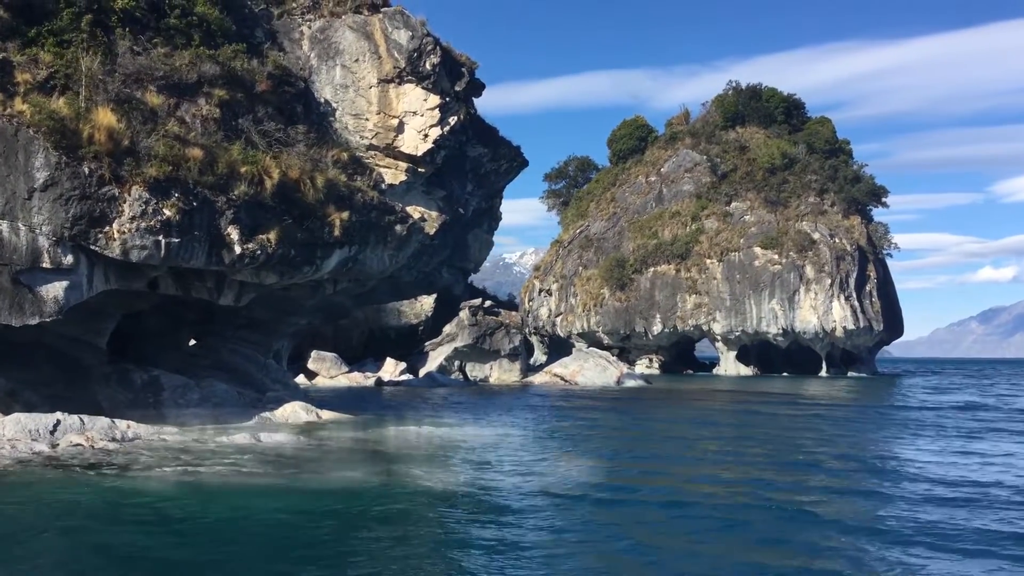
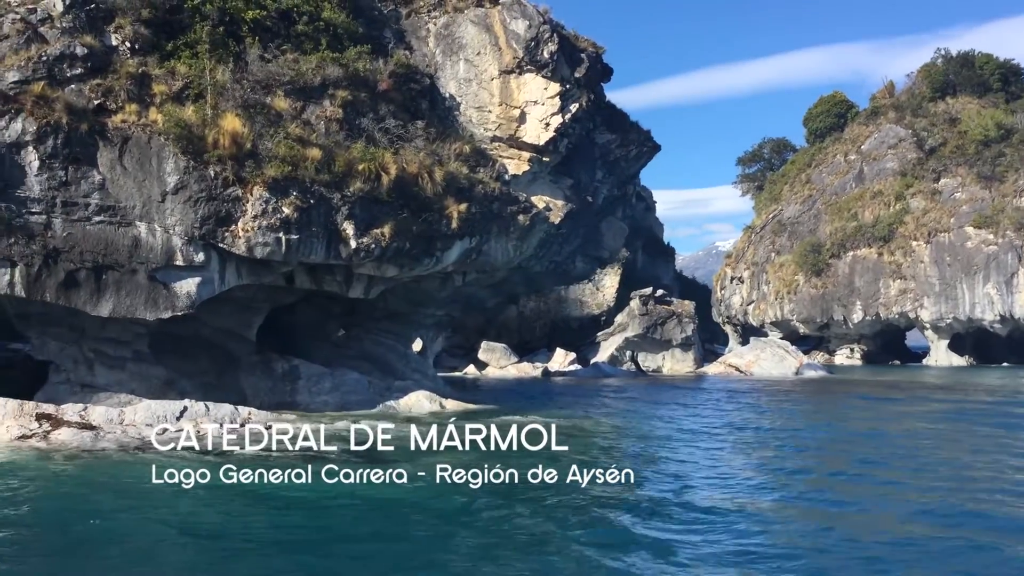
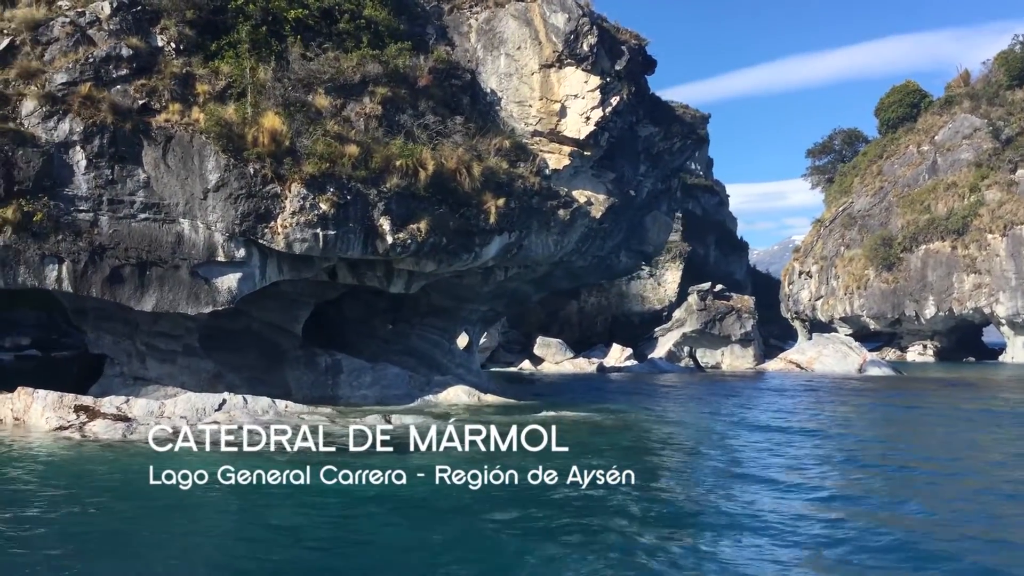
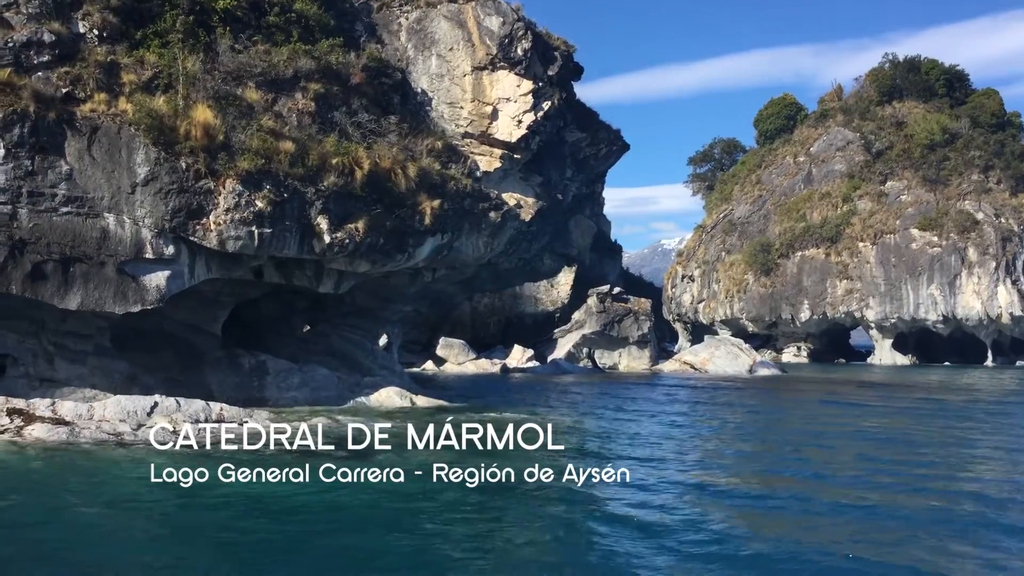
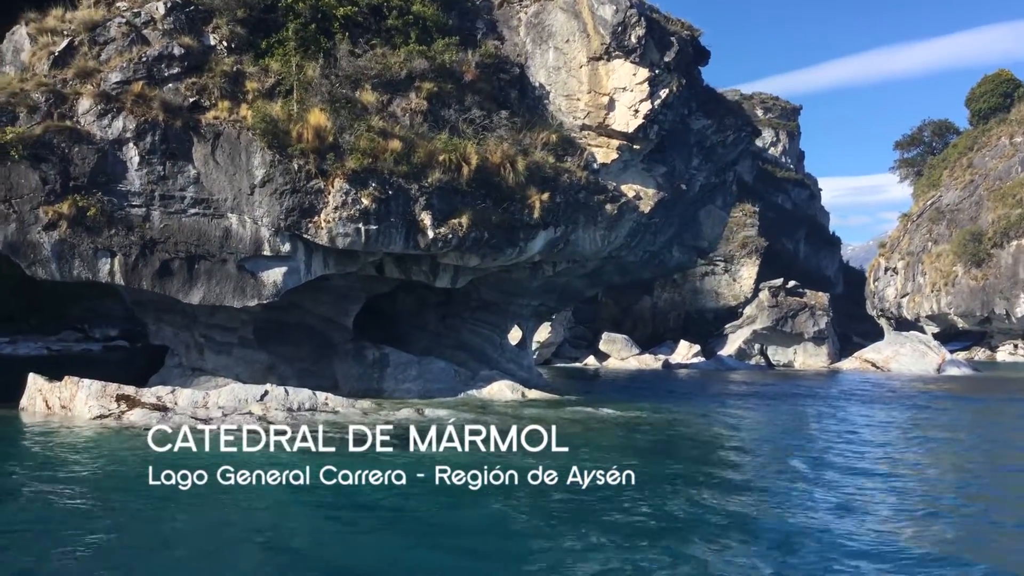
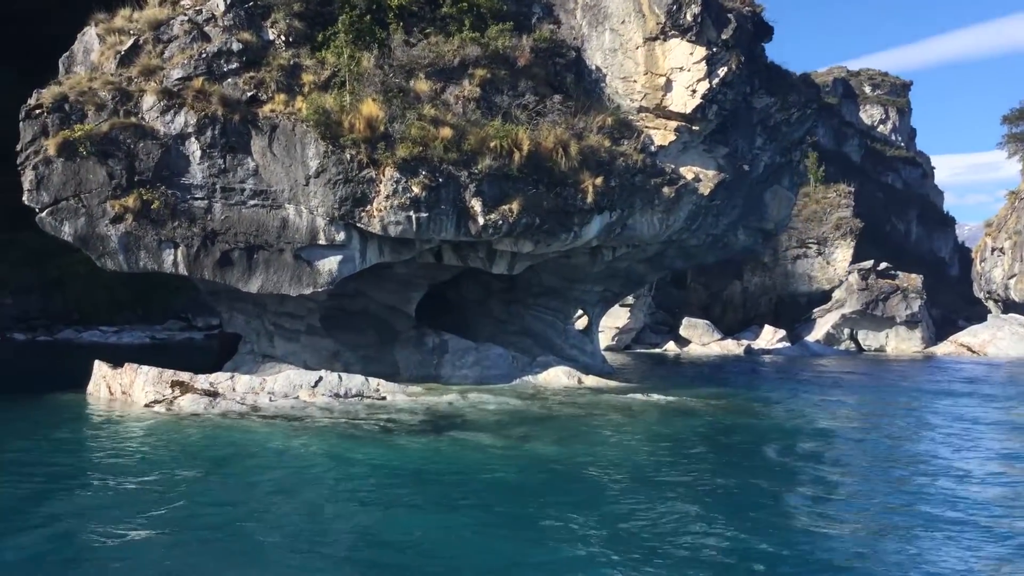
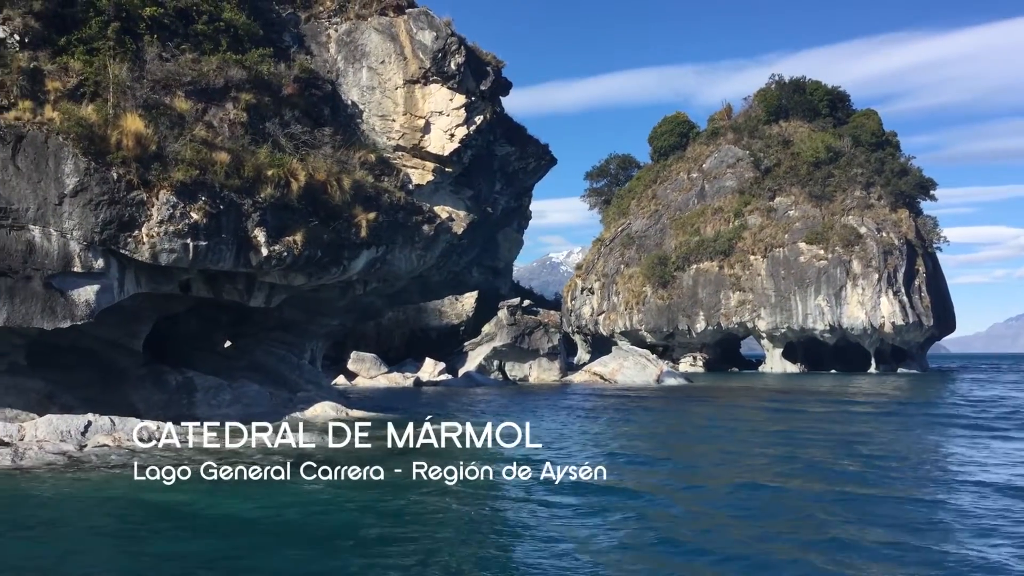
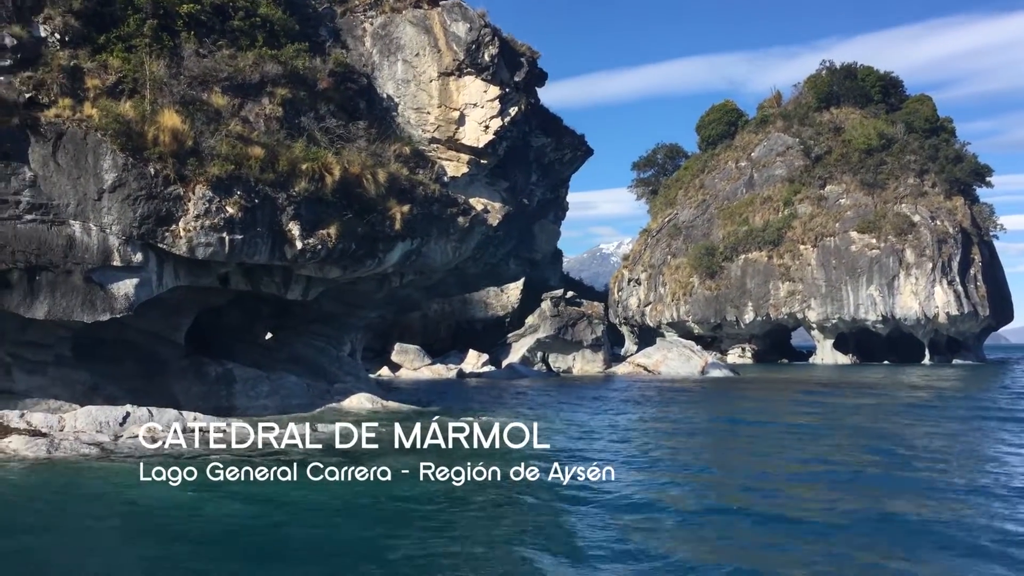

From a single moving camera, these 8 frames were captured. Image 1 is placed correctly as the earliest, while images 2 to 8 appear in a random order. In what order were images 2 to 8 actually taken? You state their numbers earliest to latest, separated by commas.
7, 8, 4, 2, 3, 5, 6
